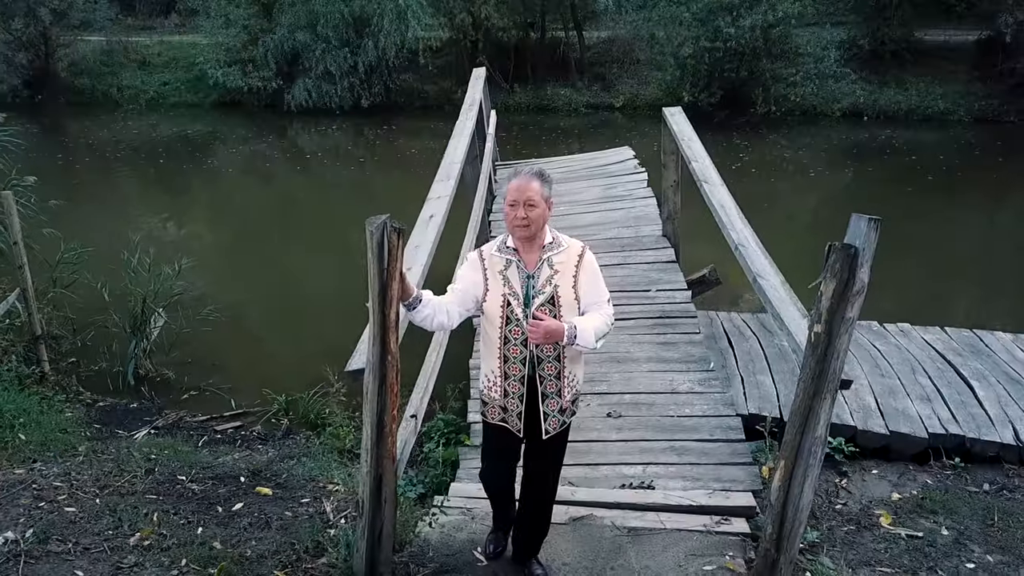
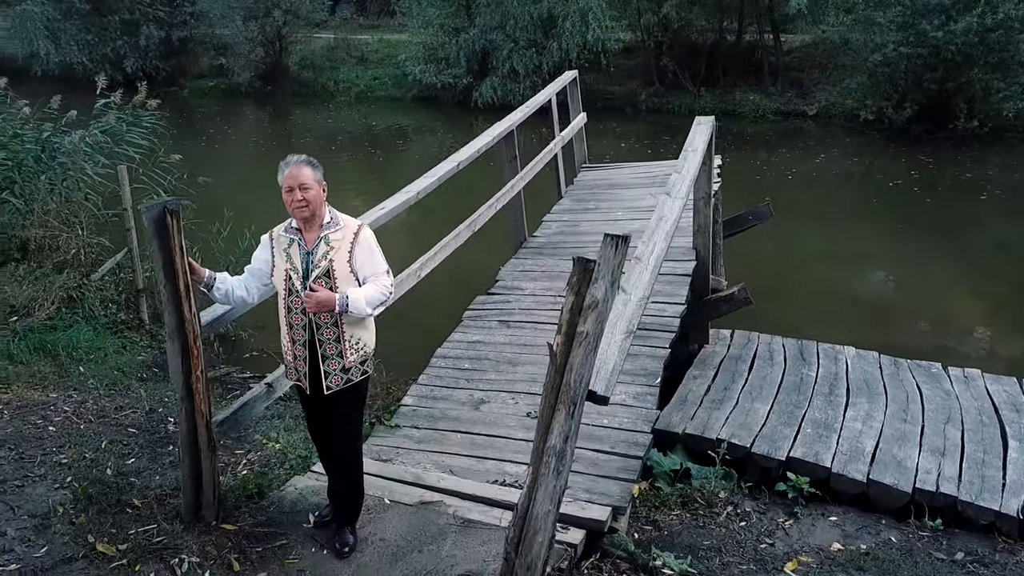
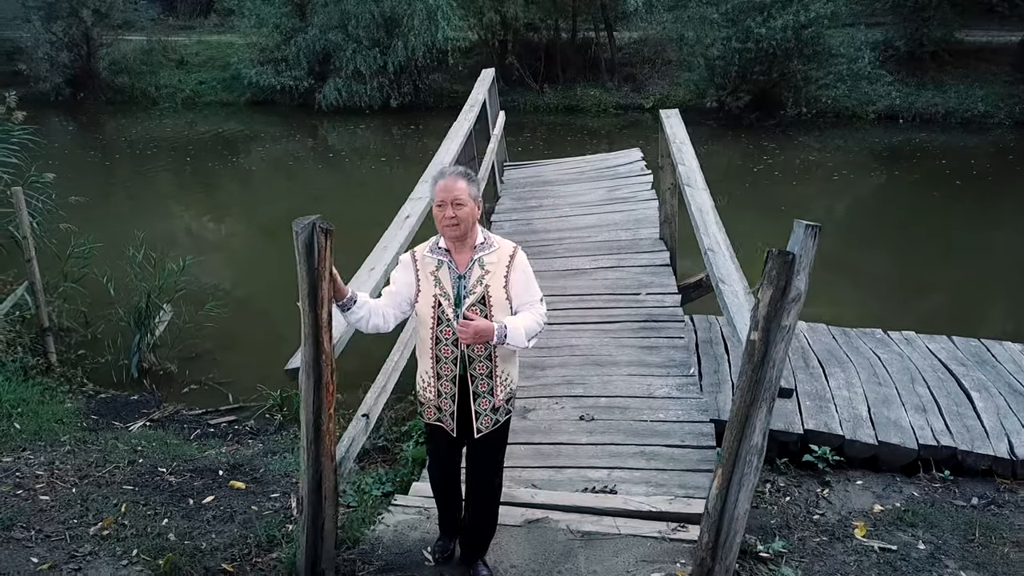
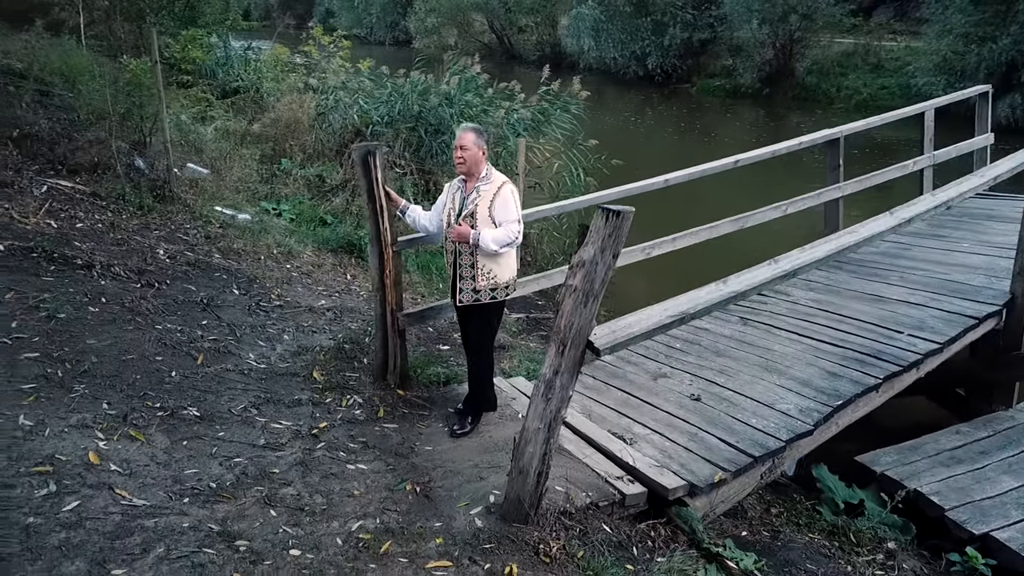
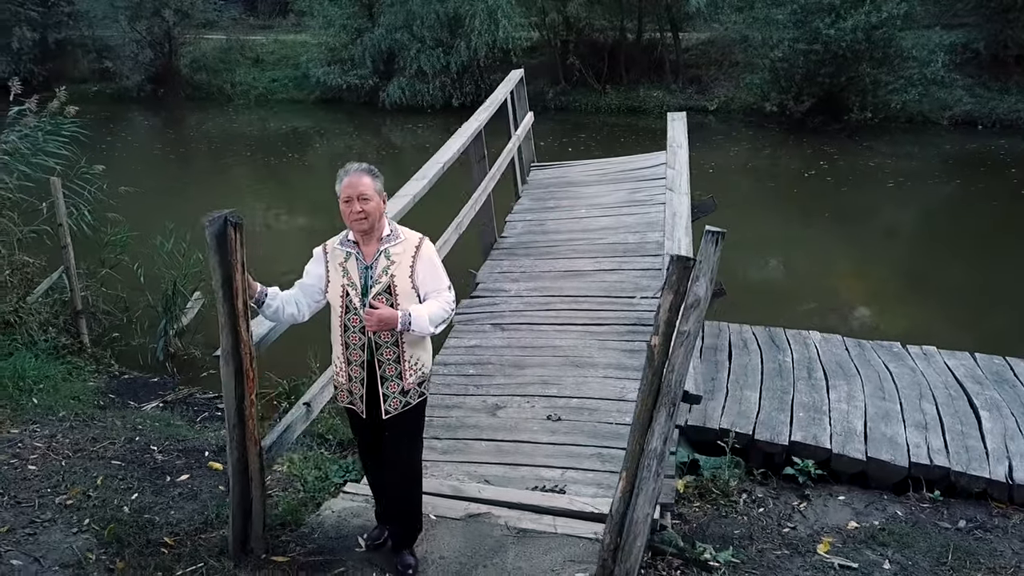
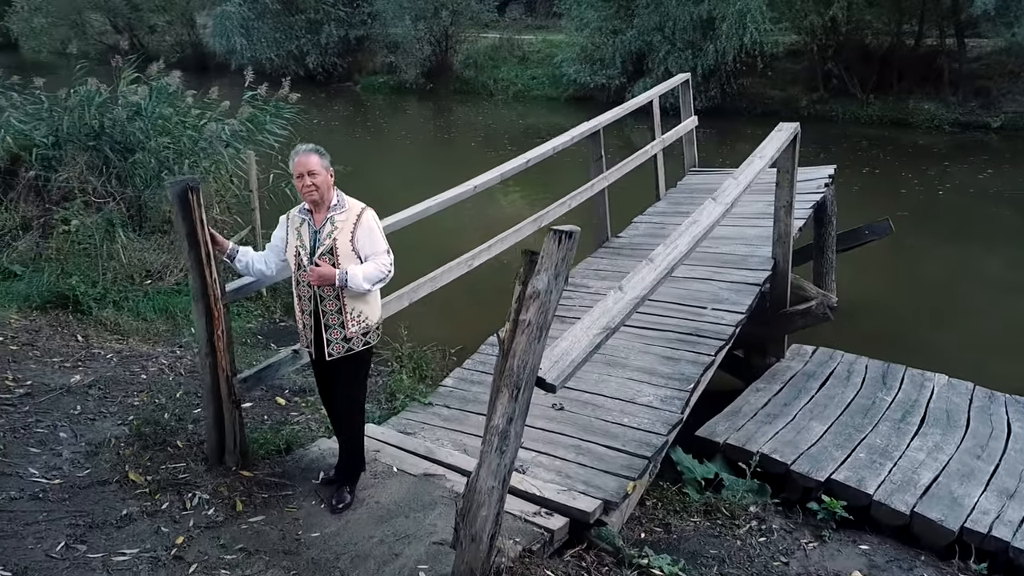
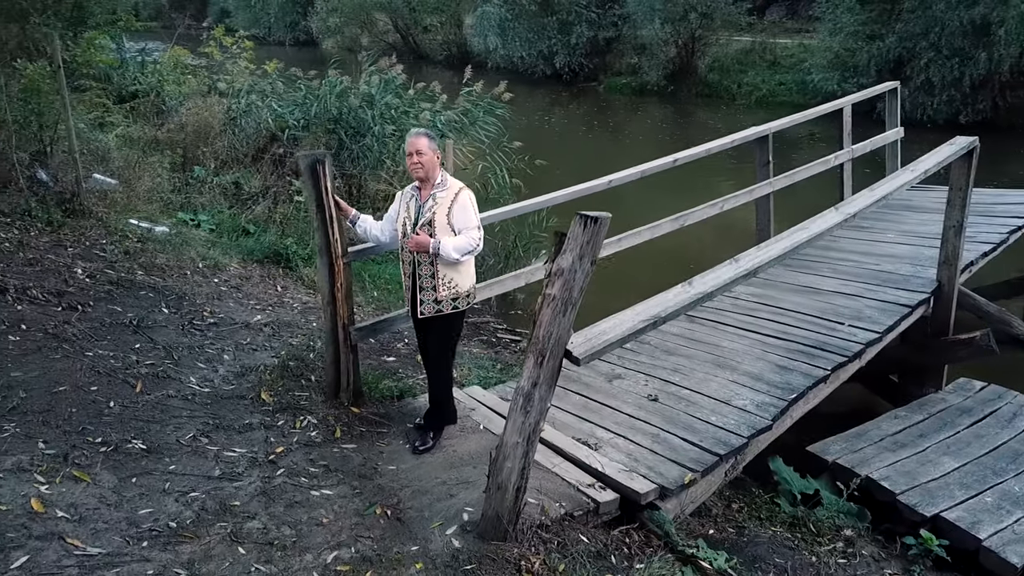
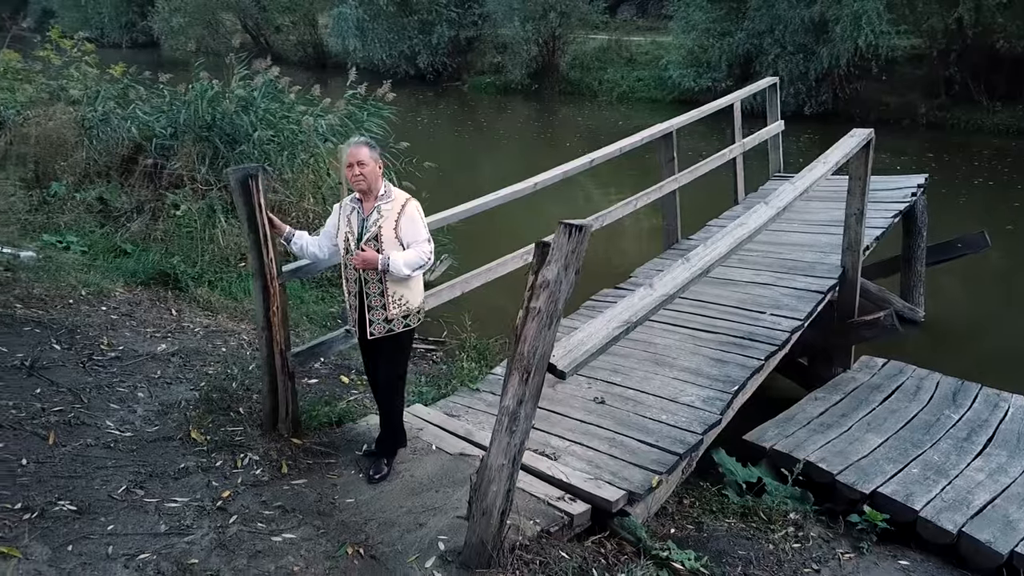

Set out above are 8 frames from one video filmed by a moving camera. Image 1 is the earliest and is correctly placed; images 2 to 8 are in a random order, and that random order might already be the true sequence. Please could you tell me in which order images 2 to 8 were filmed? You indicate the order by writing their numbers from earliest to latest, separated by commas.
3, 5, 2, 6, 8, 7, 4
